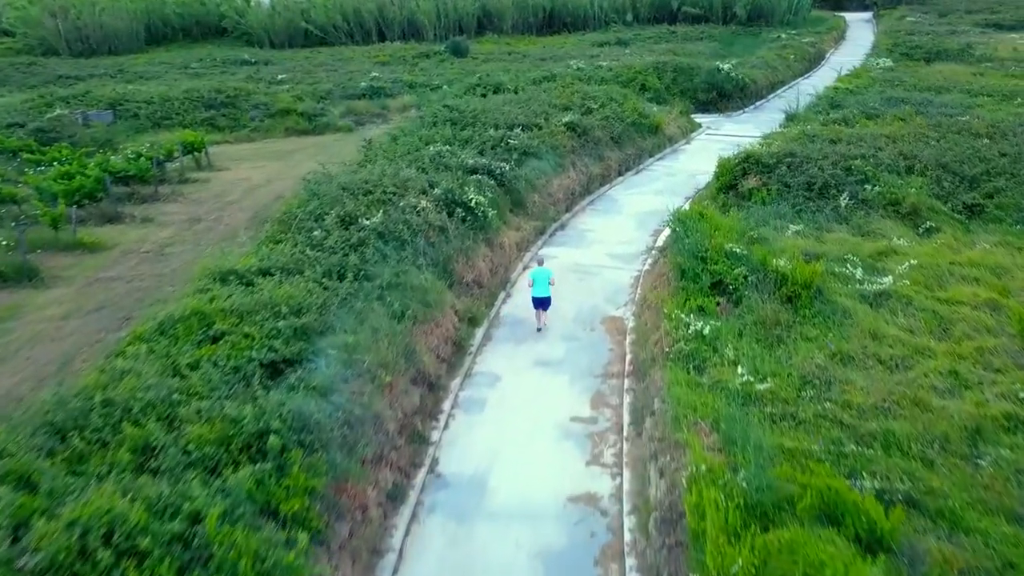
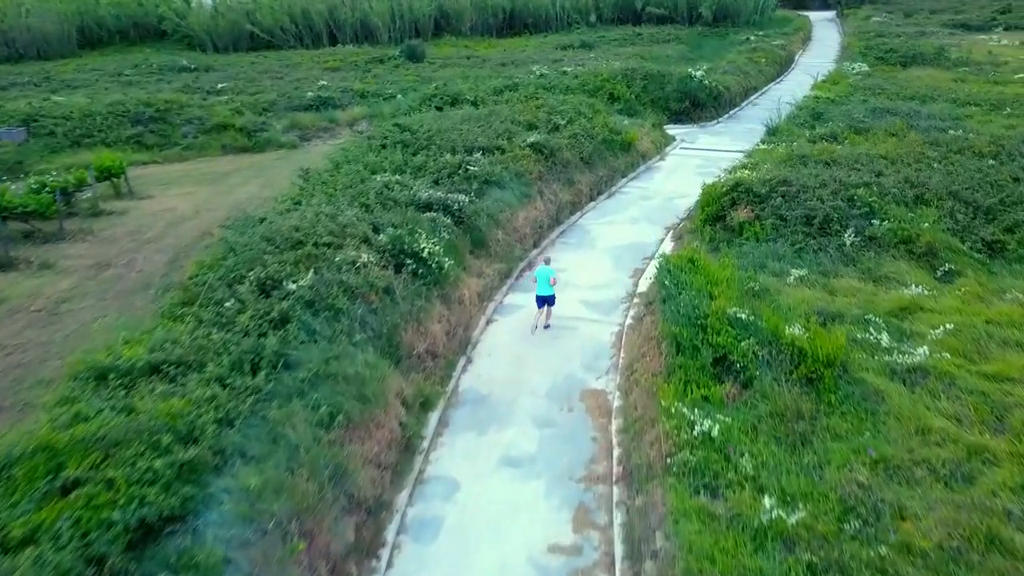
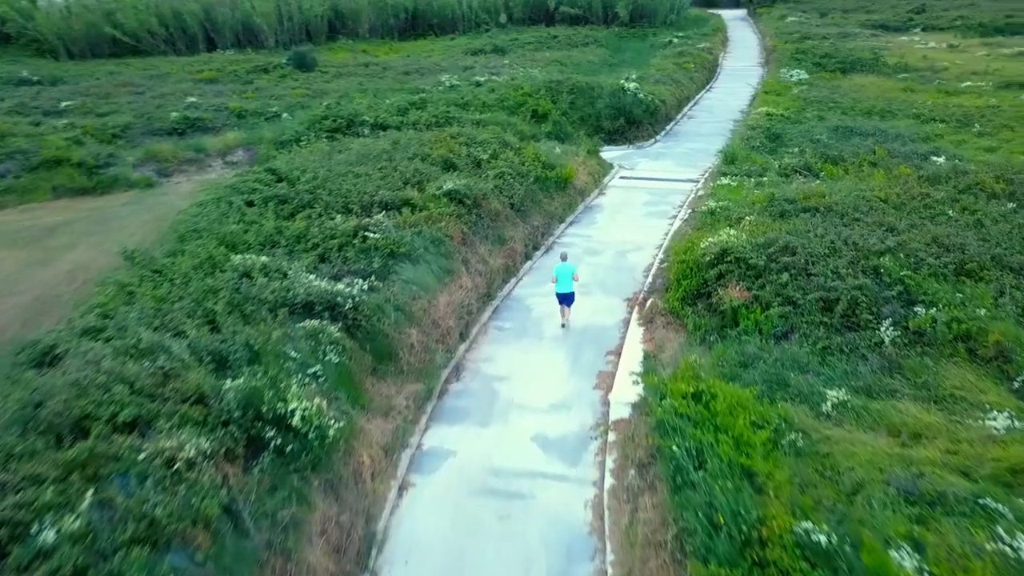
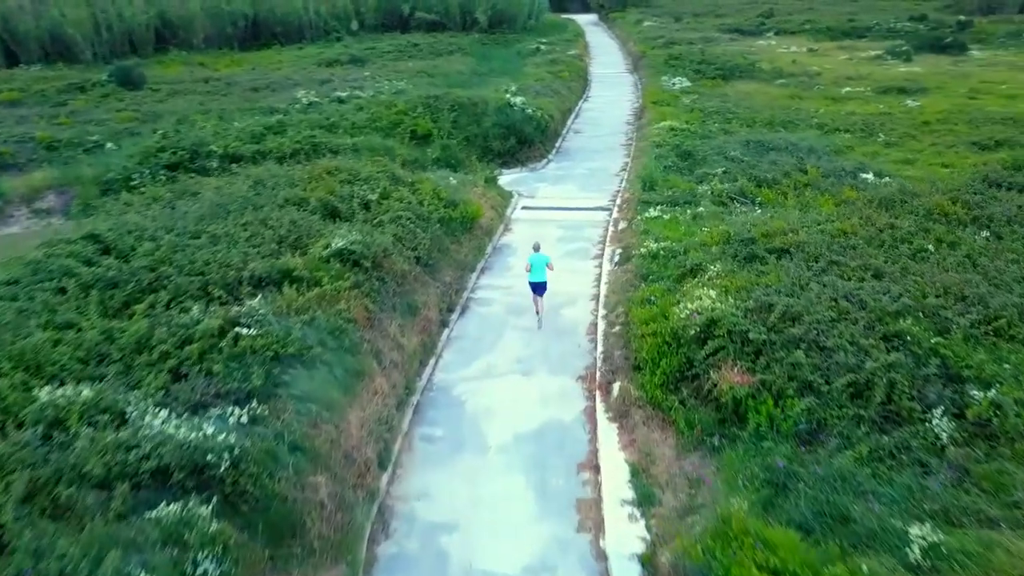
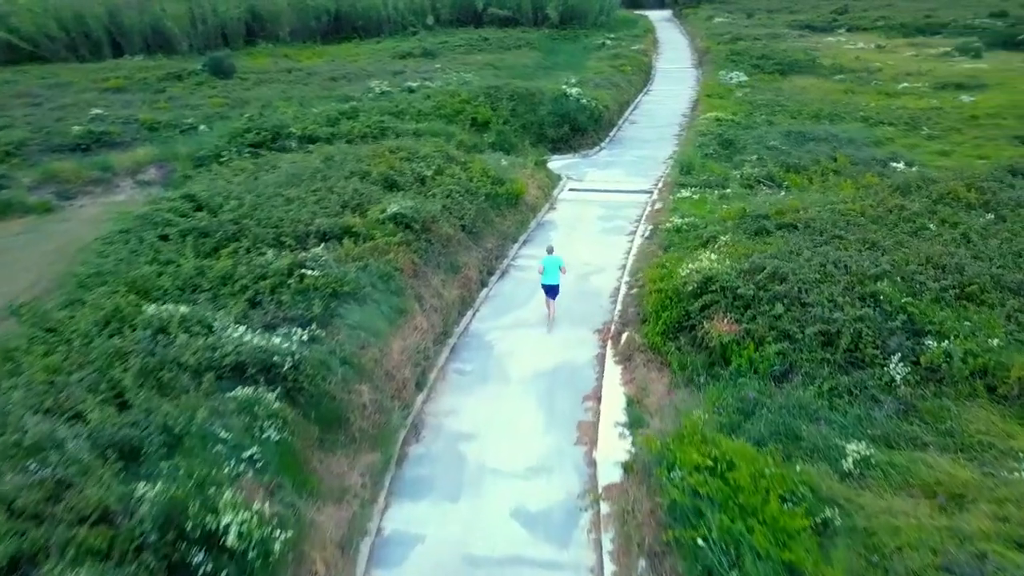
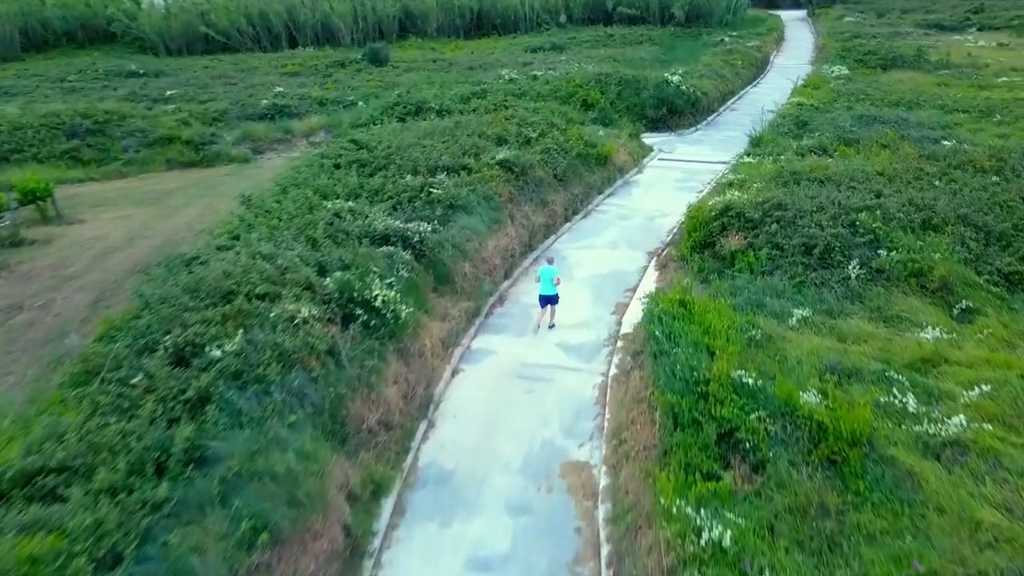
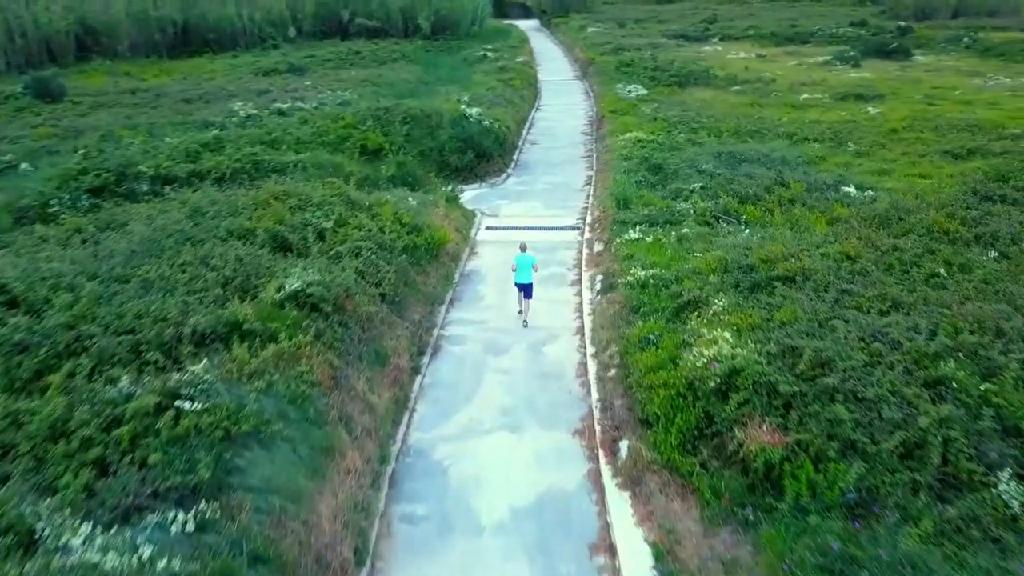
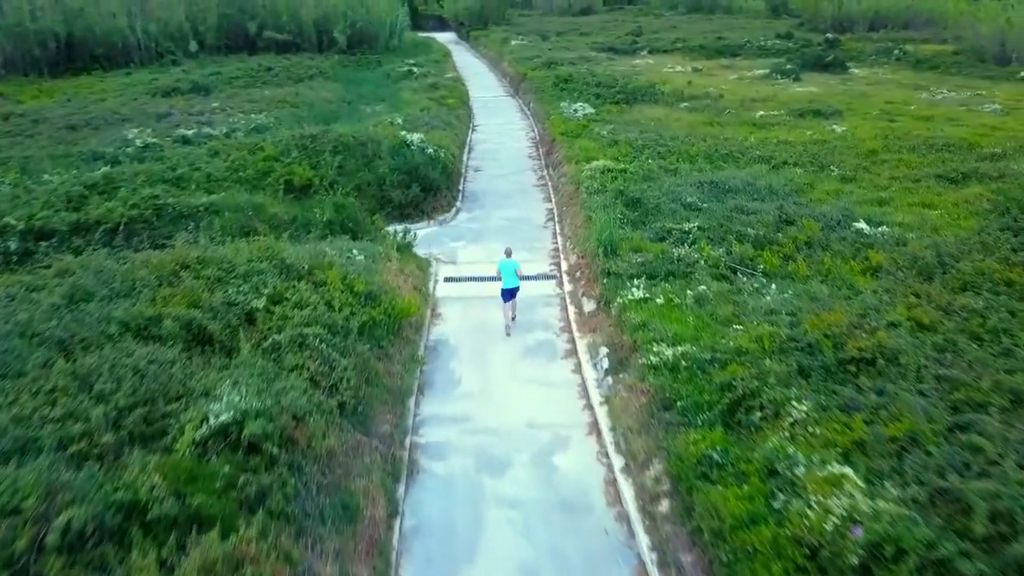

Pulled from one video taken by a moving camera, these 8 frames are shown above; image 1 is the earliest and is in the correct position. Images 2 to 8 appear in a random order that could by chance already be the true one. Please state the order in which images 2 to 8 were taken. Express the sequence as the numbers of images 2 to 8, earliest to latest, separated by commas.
2, 6, 3, 5, 4, 7, 8
